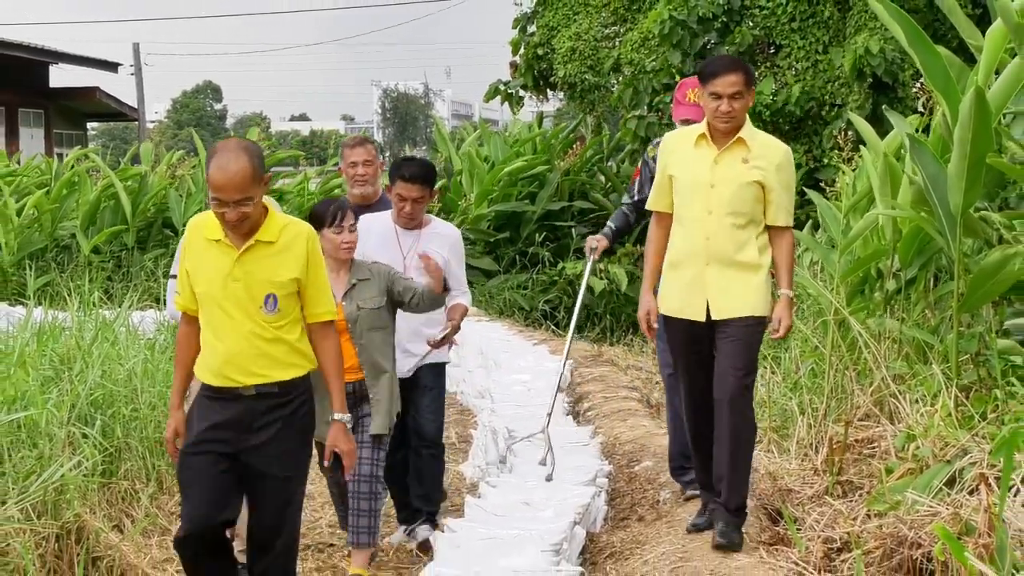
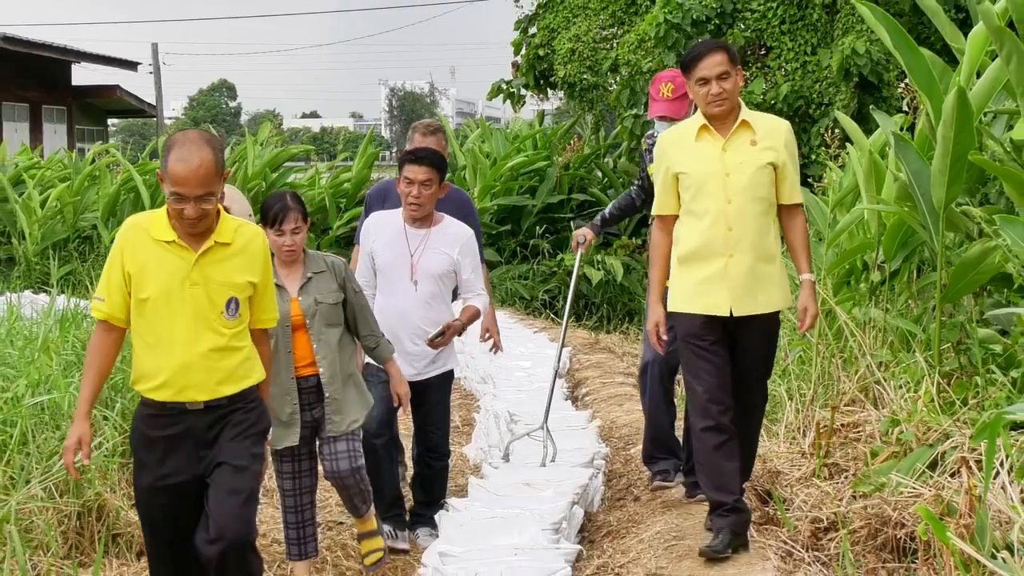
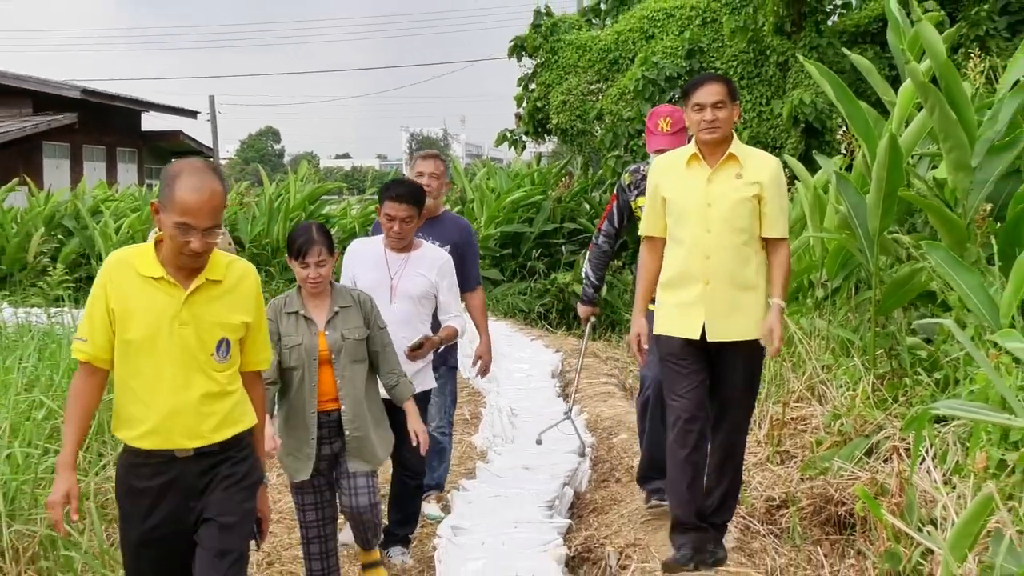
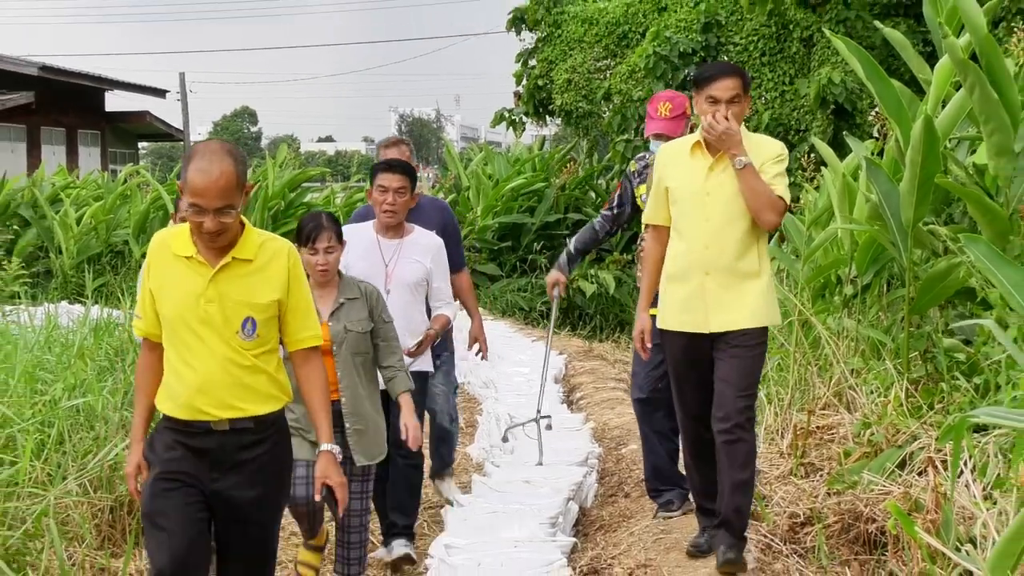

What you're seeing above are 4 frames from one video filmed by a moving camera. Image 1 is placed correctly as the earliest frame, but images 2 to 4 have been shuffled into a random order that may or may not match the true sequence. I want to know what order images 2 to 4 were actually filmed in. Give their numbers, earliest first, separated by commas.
2, 4, 3
